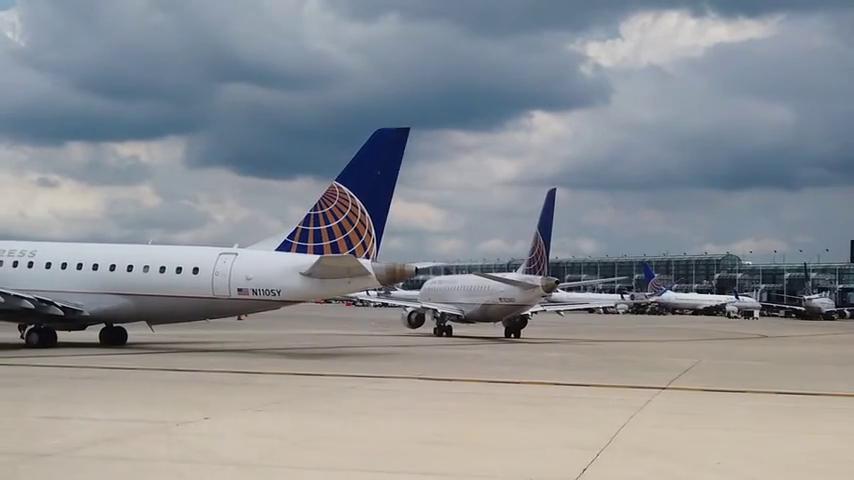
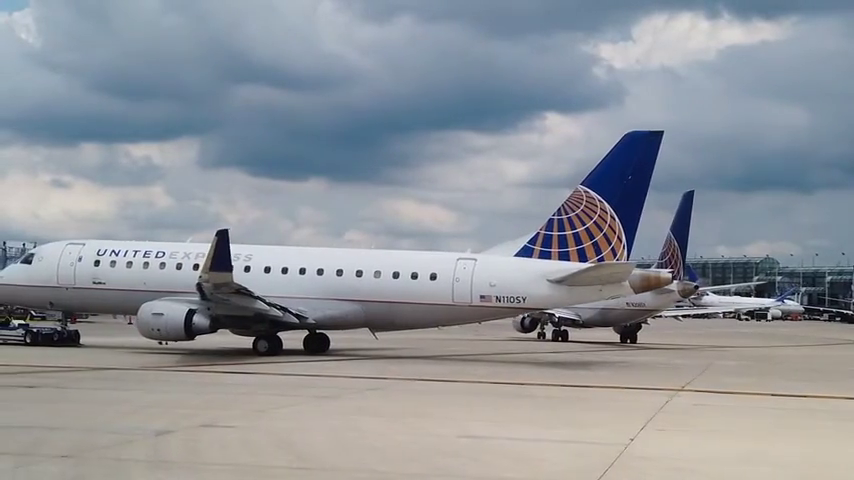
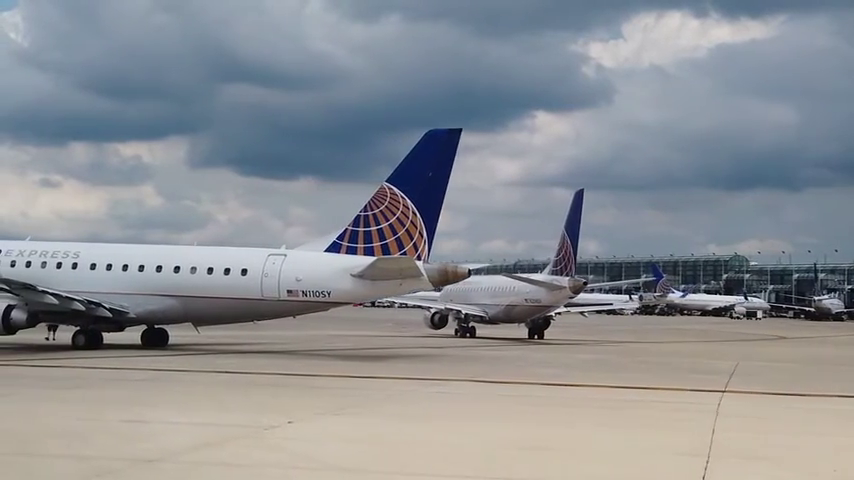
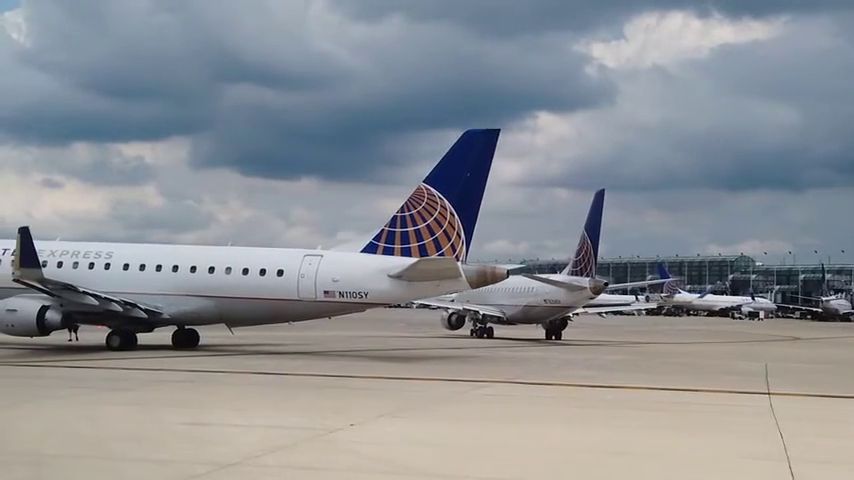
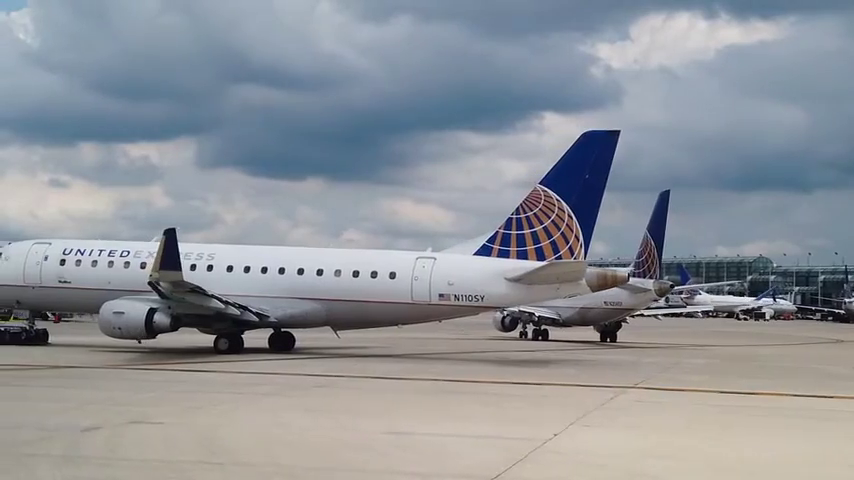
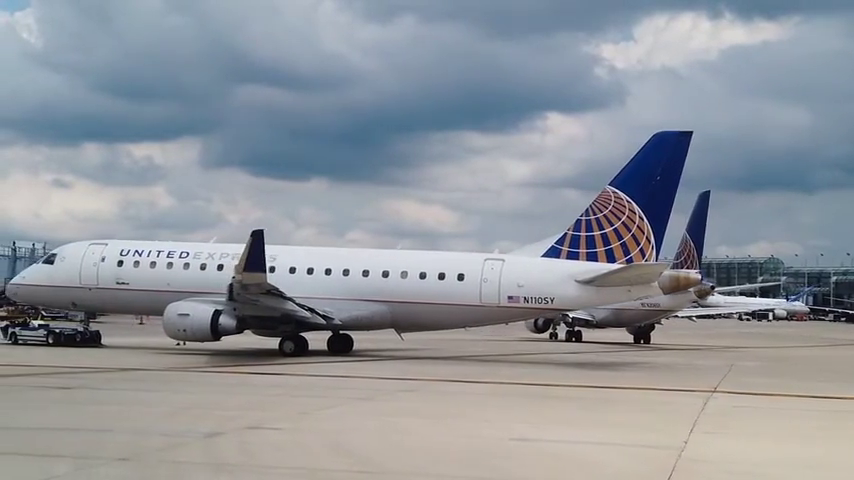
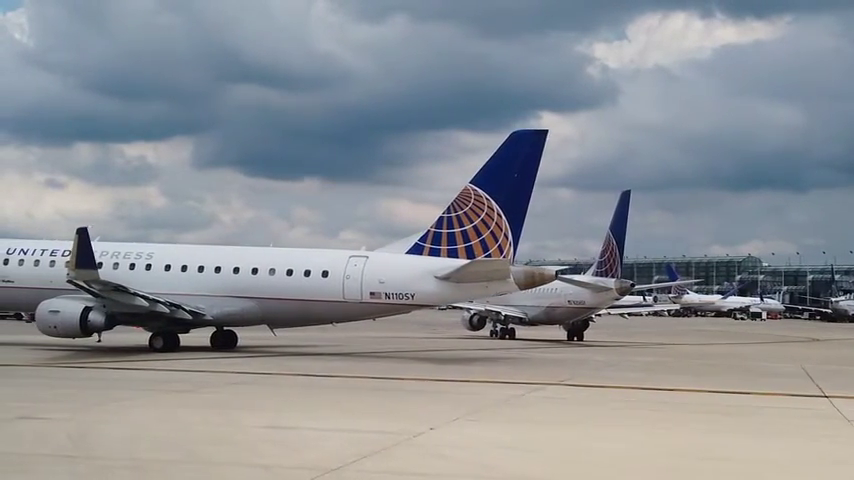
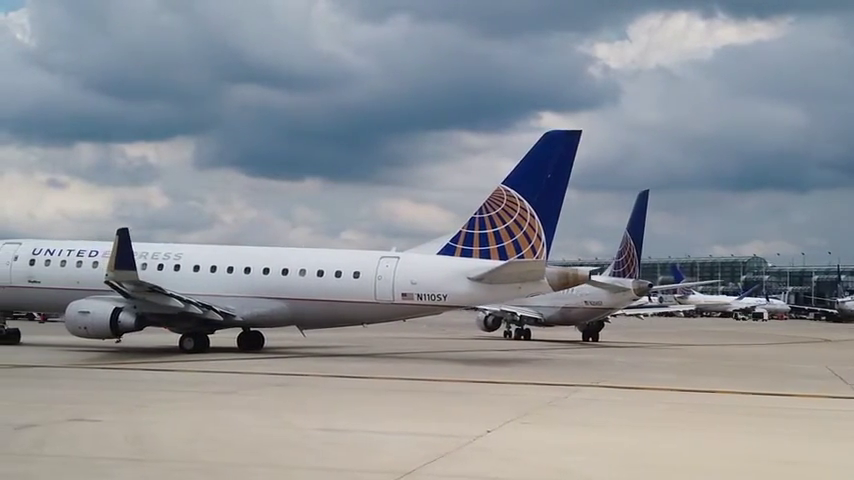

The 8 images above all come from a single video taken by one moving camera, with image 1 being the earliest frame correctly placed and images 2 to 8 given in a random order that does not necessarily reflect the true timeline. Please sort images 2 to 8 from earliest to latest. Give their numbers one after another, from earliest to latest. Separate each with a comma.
3, 4, 7, 8, 5, 2, 6
